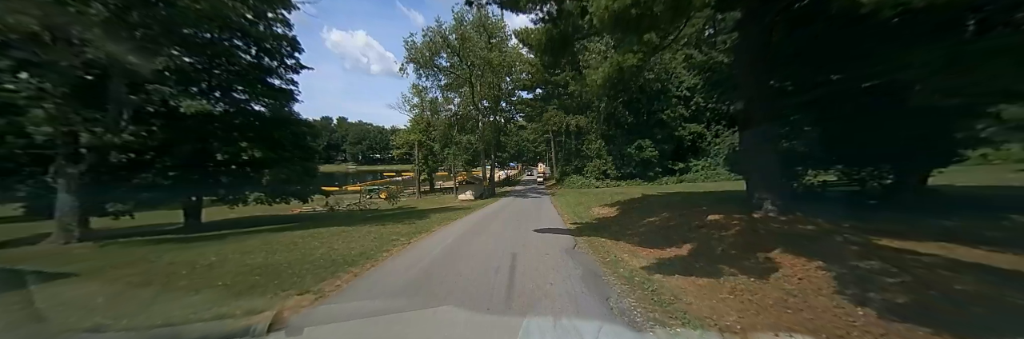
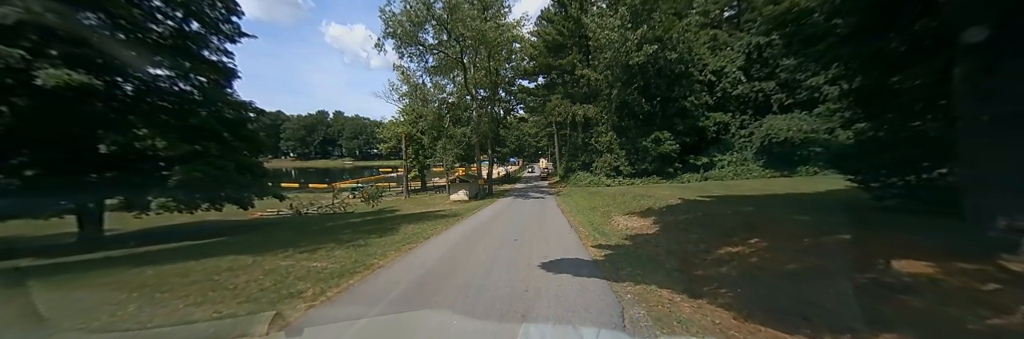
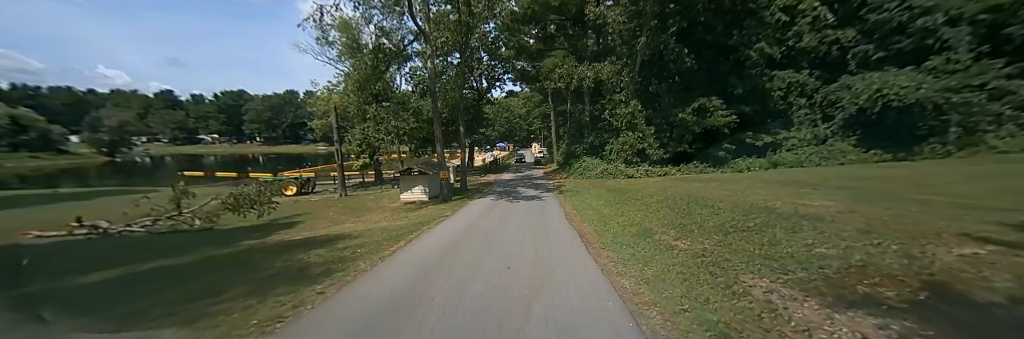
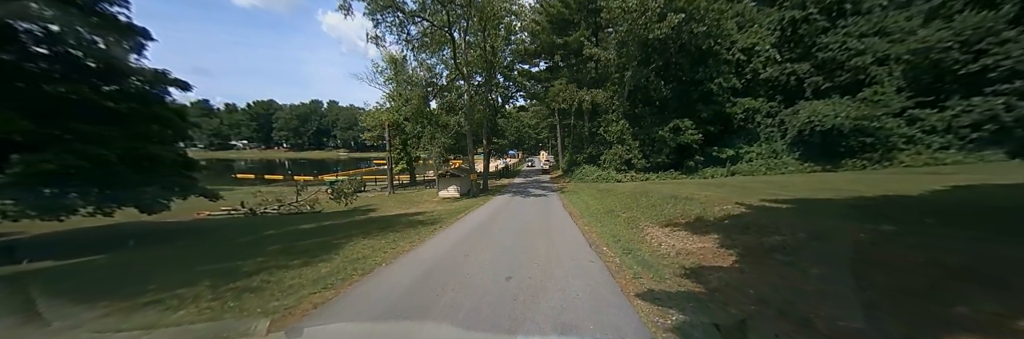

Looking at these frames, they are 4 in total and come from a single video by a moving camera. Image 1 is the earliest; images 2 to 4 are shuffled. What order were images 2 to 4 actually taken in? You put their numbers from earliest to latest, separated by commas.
2, 4, 3
